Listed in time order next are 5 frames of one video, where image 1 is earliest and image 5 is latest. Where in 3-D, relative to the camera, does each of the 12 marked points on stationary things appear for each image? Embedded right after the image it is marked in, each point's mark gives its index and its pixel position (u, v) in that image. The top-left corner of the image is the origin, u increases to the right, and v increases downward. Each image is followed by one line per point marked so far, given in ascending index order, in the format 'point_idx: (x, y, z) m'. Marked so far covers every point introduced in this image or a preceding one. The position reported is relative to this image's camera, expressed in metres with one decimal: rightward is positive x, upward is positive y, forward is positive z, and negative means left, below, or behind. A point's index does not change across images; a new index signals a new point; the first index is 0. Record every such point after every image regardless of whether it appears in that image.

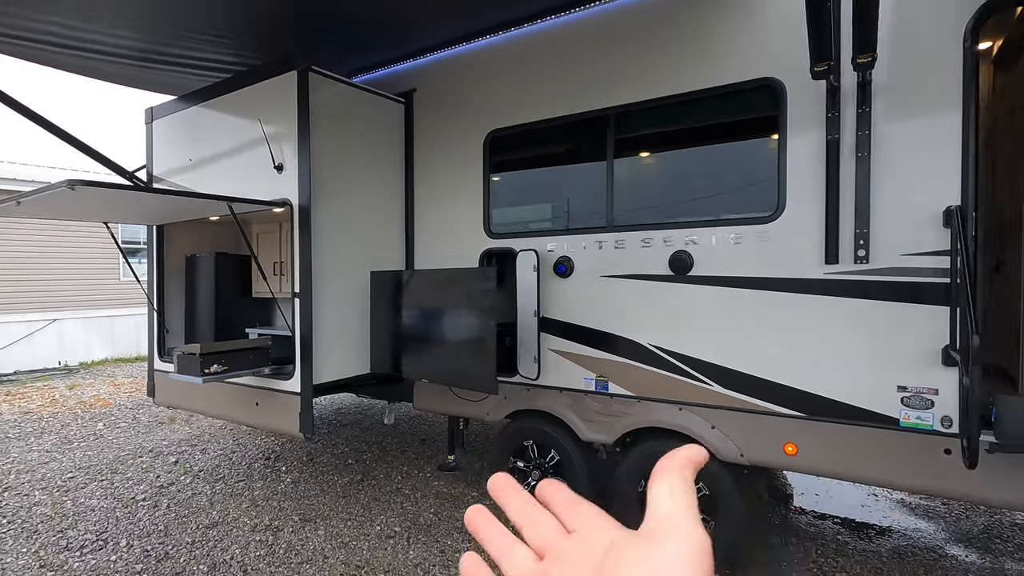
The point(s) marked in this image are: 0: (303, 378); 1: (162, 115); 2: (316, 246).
0: (-1.0, -0.4, +2.6) m
1: (-2.3, +1.1, +3.6) m
2: (-1.0, +0.2, +2.7) m
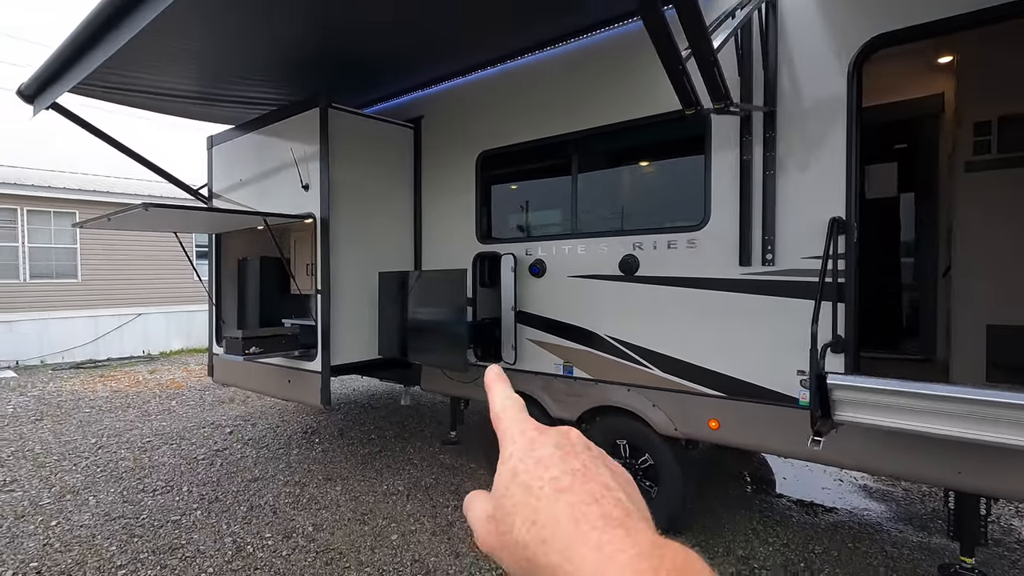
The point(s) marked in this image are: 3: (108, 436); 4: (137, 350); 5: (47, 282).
0: (-1.1, -0.4, +3.2) m
1: (-2.3, +1.2, +4.3) m
2: (-1.1, +0.2, +3.3) m
3: (-3.2, -1.2, +4.3) m
4: (-6.0, -1.0, +8.6) m
5: (-7.0, +0.1, +8.1) m
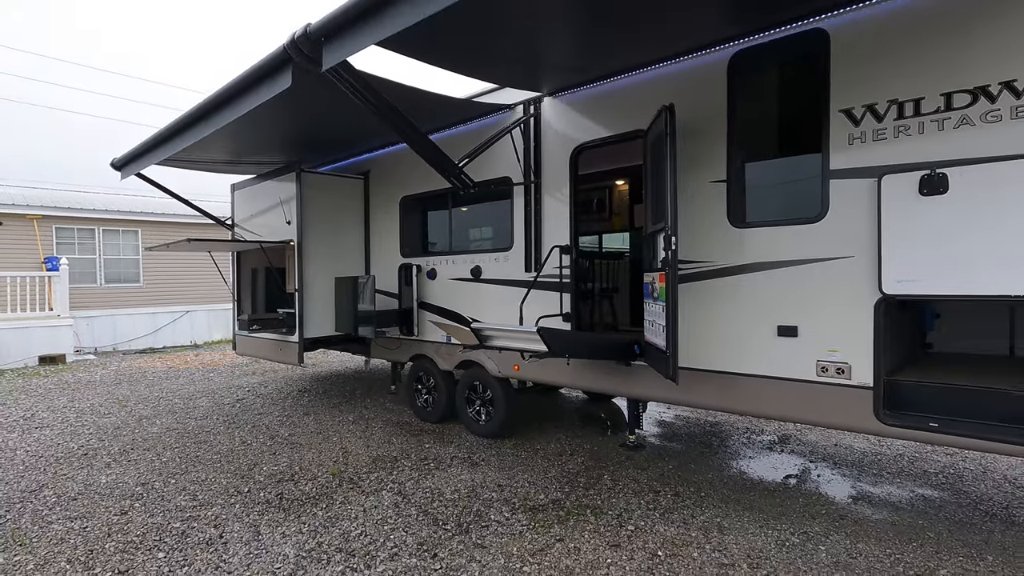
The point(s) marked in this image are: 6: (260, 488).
0: (-2.0, -0.4, +5.0) m
1: (-3.1, +1.1, +6.1) m
2: (-1.9, +0.2, +5.1) m
3: (-4.0, -1.2, +6.2) m
4: (-6.5, -1.0, +10.7) m
5: (-7.5, 0.0, +10.3) m
6: (-1.6, -1.3, +3.4) m
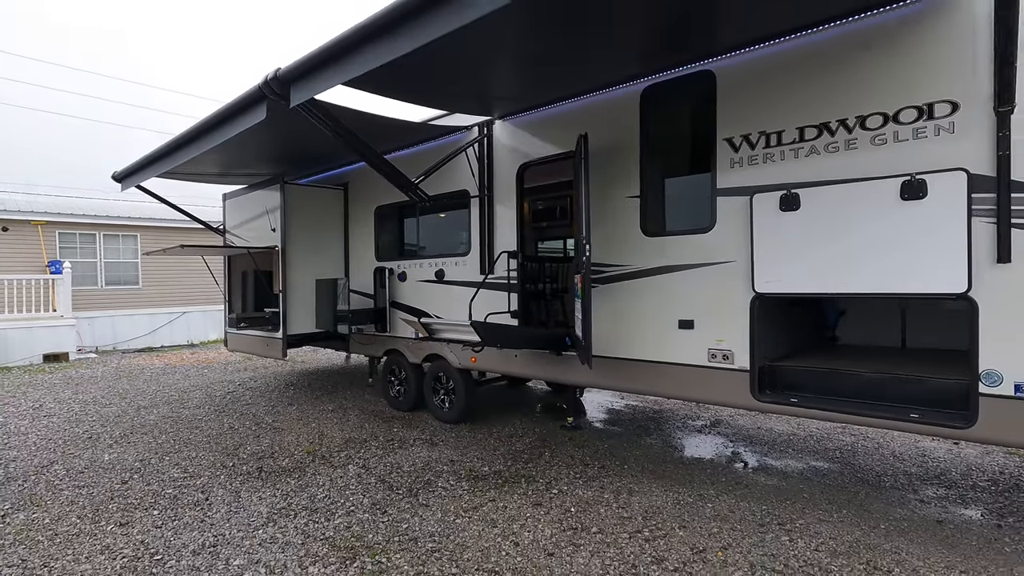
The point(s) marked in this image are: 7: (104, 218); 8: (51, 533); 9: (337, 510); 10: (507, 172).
0: (-2.3, -0.4, +5.5) m
1: (-3.5, +1.1, +6.7) m
2: (-2.3, +0.2, +5.6) m
3: (-4.4, -1.2, +6.7) m
4: (-6.8, -1.1, +11.2) m
5: (-7.9, 0.0, +10.8) m
6: (-2.0, -1.3, +3.9) m
7: (-8.1, +1.4, +10.7) m
8: (-2.5, -1.3, +2.9) m
9: (-1.0, -1.3, +3.1) m
10: (0.0, +0.9, +4.4) m
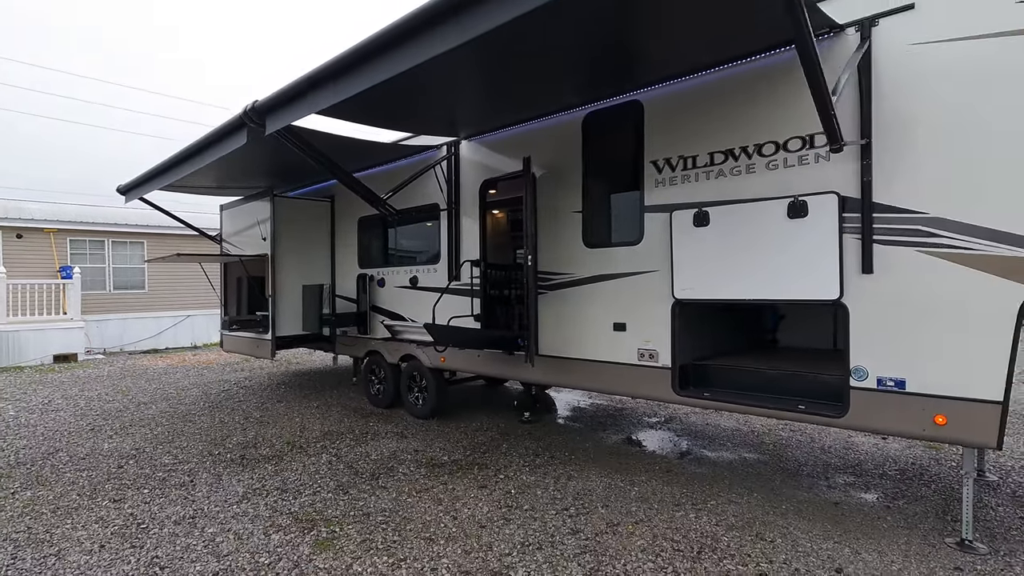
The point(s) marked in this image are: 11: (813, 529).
0: (-2.6, -0.5, +5.9) m
1: (-3.8, +1.1, +7.1) m
2: (-2.6, +0.2, +6.0) m
3: (-4.6, -1.3, +7.2) m
4: (-7.1, -1.2, +11.7) m
5: (-8.1, -0.1, +11.3) m
6: (-2.3, -1.3, +4.3) m
7: (-8.3, +1.3, +11.2) m
8: (-2.8, -1.3, +3.3) m
9: (-1.3, -1.3, +3.5) m
10: (-0.3, +0.9, +4.8) m
11: (+1.6, -1.3, +2.9) m
